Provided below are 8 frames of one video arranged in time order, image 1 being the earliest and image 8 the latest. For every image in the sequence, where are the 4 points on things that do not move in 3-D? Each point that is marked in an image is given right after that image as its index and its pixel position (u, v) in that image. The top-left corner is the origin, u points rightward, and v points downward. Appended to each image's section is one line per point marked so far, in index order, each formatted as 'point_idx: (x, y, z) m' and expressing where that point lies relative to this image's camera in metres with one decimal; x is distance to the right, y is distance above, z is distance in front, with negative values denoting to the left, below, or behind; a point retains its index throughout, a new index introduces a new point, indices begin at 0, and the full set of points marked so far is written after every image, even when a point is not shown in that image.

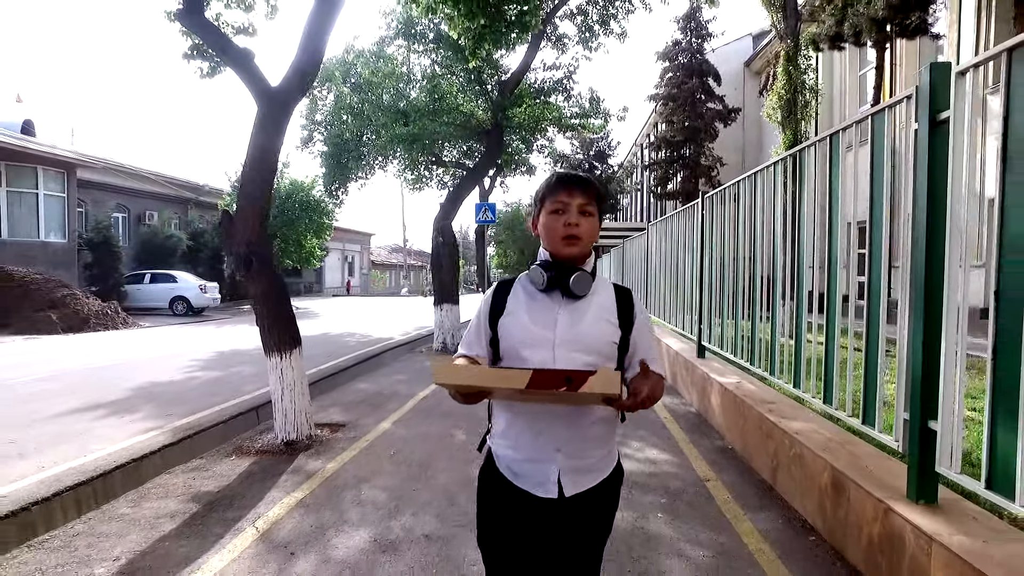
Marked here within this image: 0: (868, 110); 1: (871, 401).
0: (+2.0, +1.0, +3.6) m
1: (+2.0, -0.6, +3.4) m
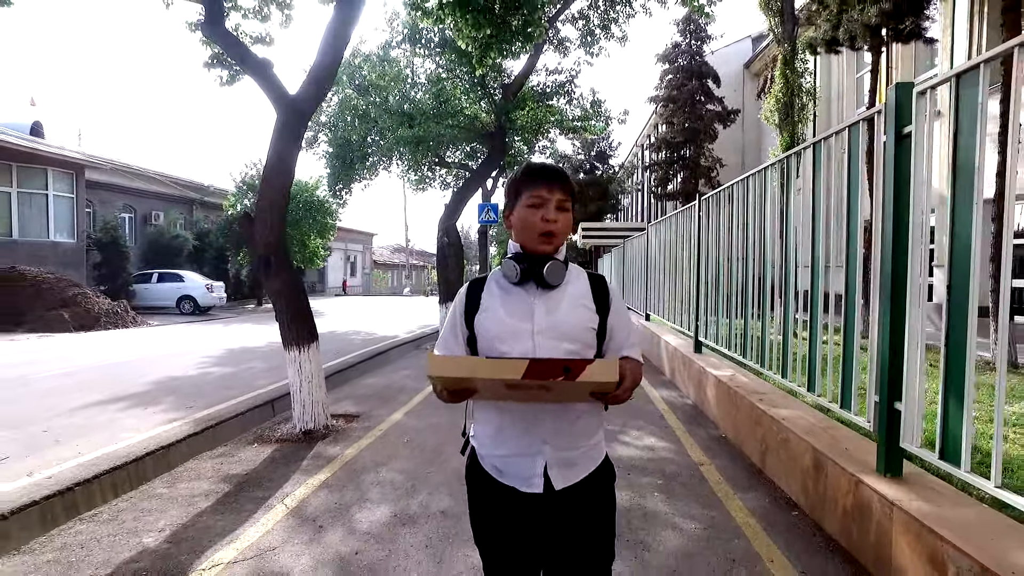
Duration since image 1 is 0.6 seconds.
0: (+2.0, +1.0, +3.9) m
1: (+2.0, -0.6, +3.7) m
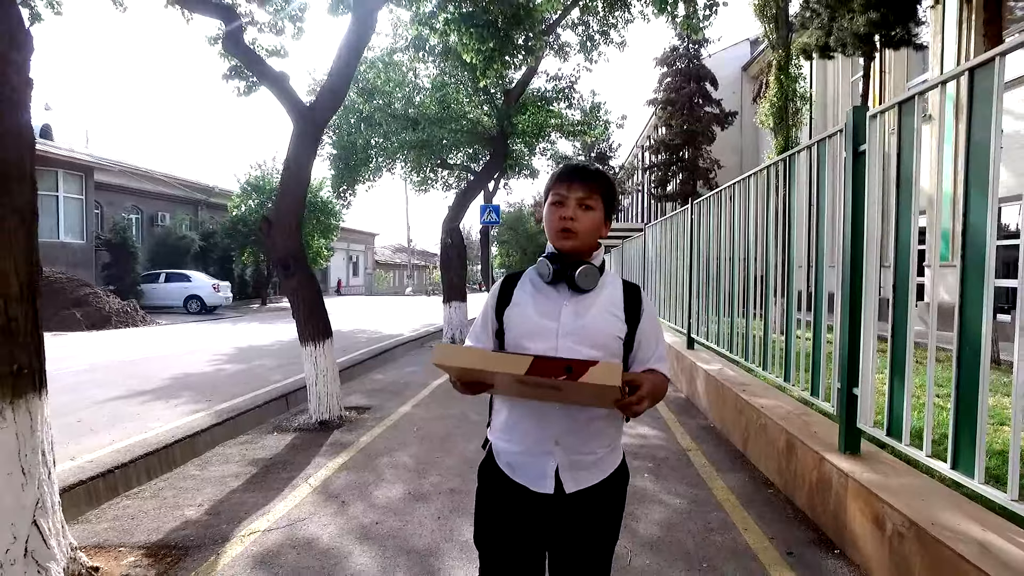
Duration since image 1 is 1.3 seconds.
0: (+2.1, +1.0, +4.3) m
1: (+2.0, -0.6, +4.1) m
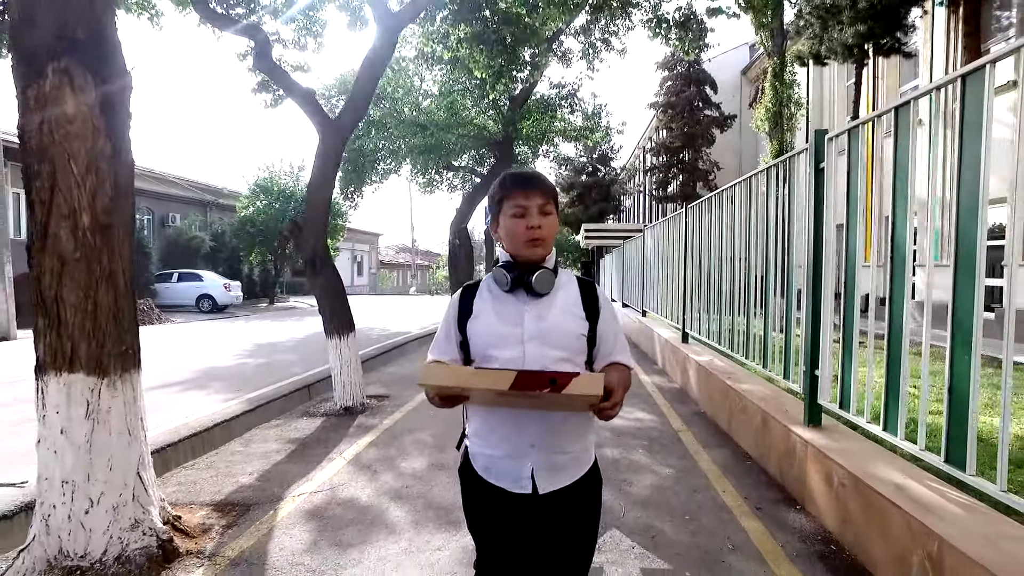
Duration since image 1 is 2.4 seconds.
0: (+2.1, +1.0, +4.8) m
1: (+2.1, -0.6, +4.7) m
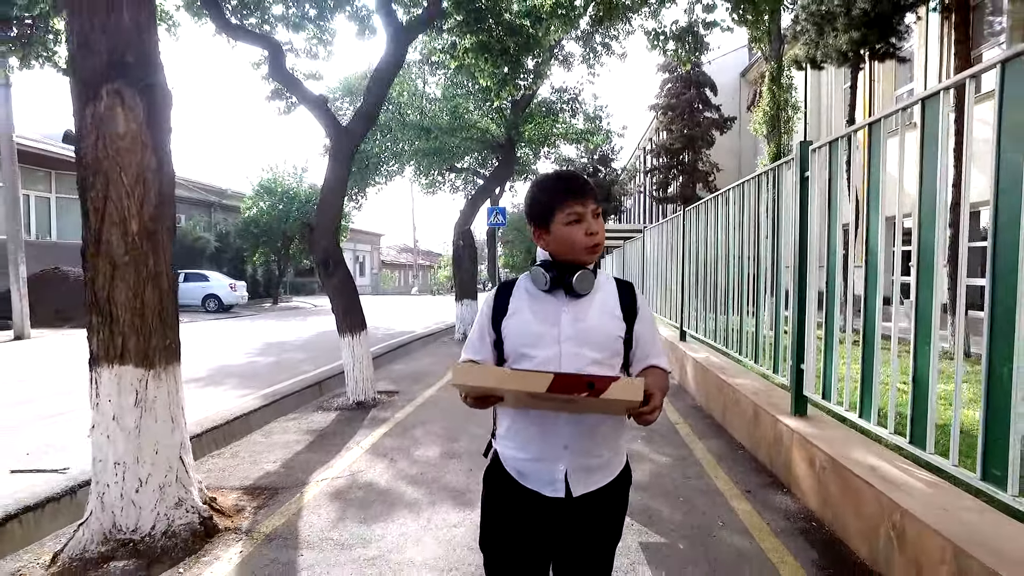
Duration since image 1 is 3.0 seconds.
0: (+2.2, +1.0, +5.1) m
1: (+2.2, -0.6, +5.0) m
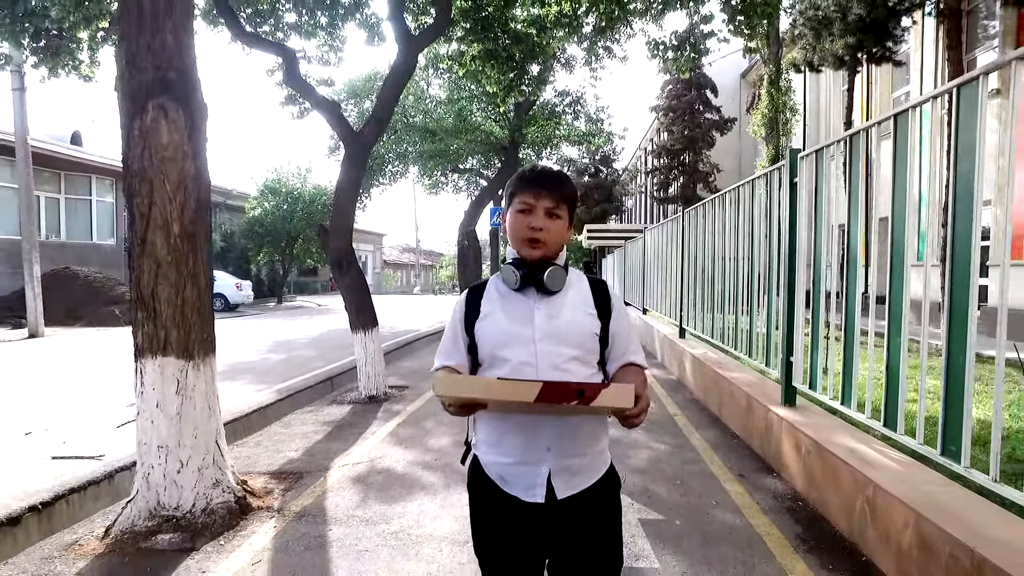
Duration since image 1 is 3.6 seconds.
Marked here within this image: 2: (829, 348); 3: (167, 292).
0: (+2.2, +1.1, +5.4) m
1: (+2.2, -0.6, +5.3) m
2: (+2.1, -0.4, +4.2) m
3: (-2.0, 0.0, +3.6) m
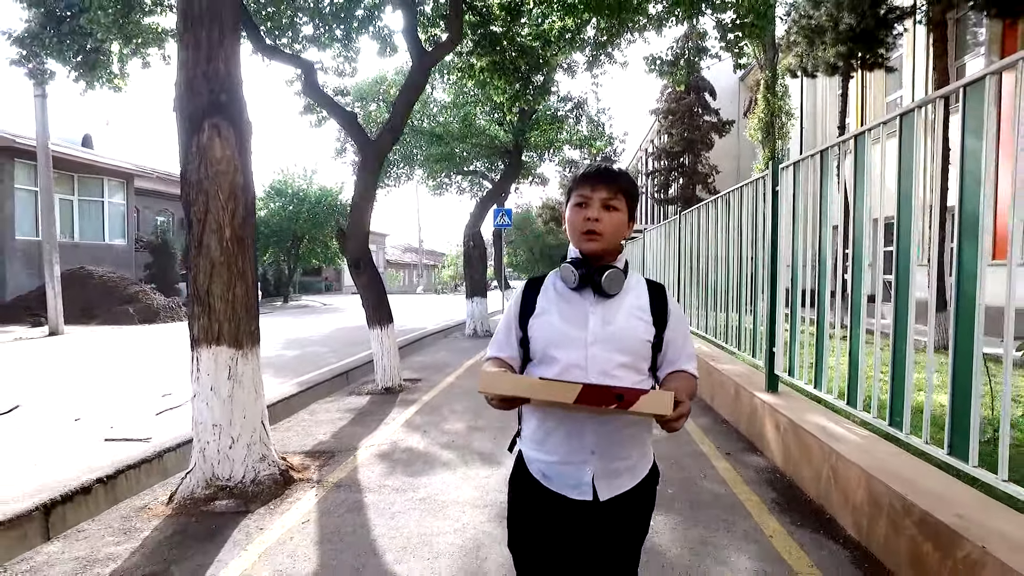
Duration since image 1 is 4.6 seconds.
0: (+2.3, +1.1, +5.9) m
1: (+2.3, -0.5, +5.8) m
2: (+2.2, -0.4, +4.7) m
3: (-2.0, 0.0, +4.1) m
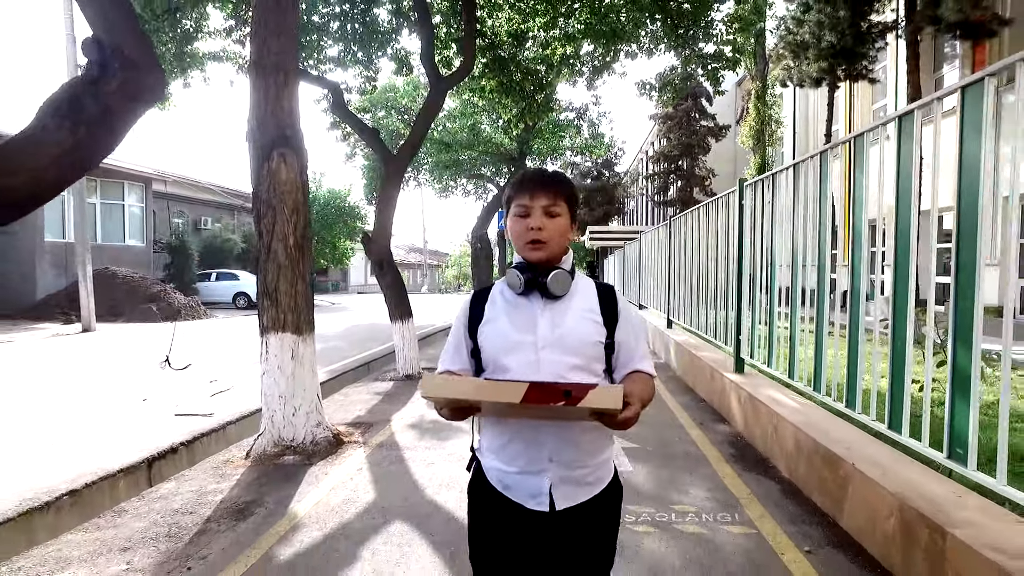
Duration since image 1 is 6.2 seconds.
0: (+2.4, +1.1, +6.9) m
1: (+2.4, -0.5, +6.7) m
2: (+2.3, -0.4, +5.6) m
3: (-1.9, 0.0, +5.1) m
